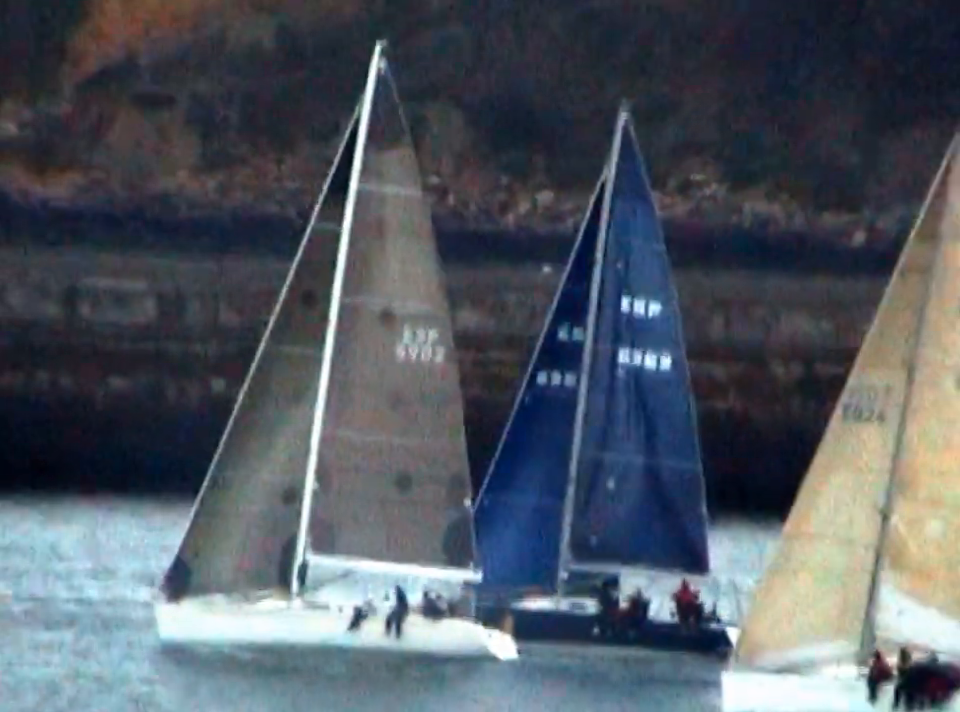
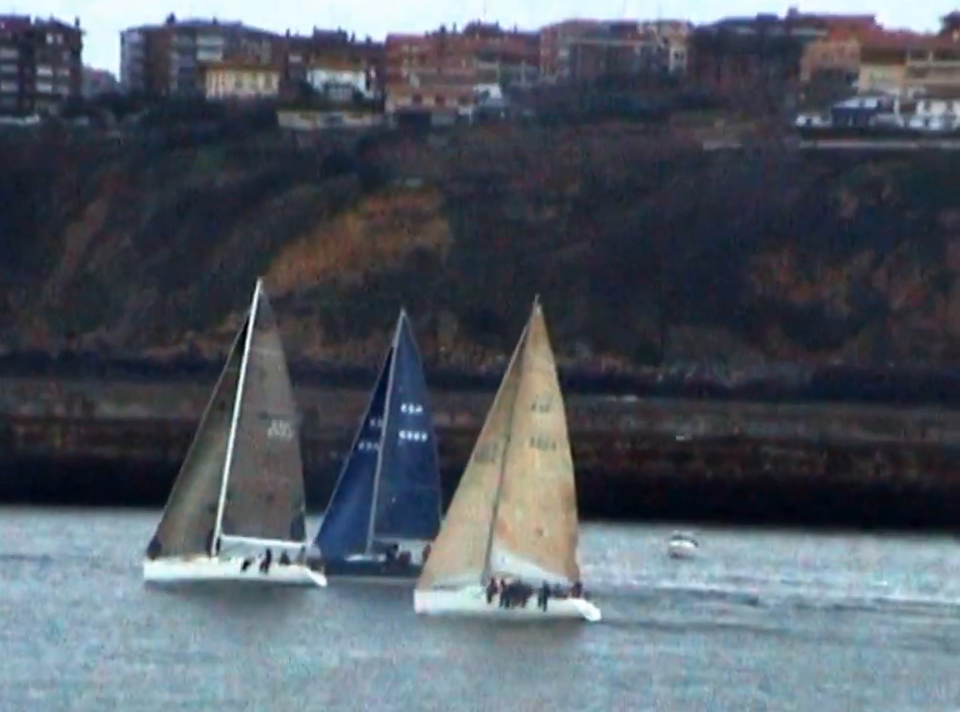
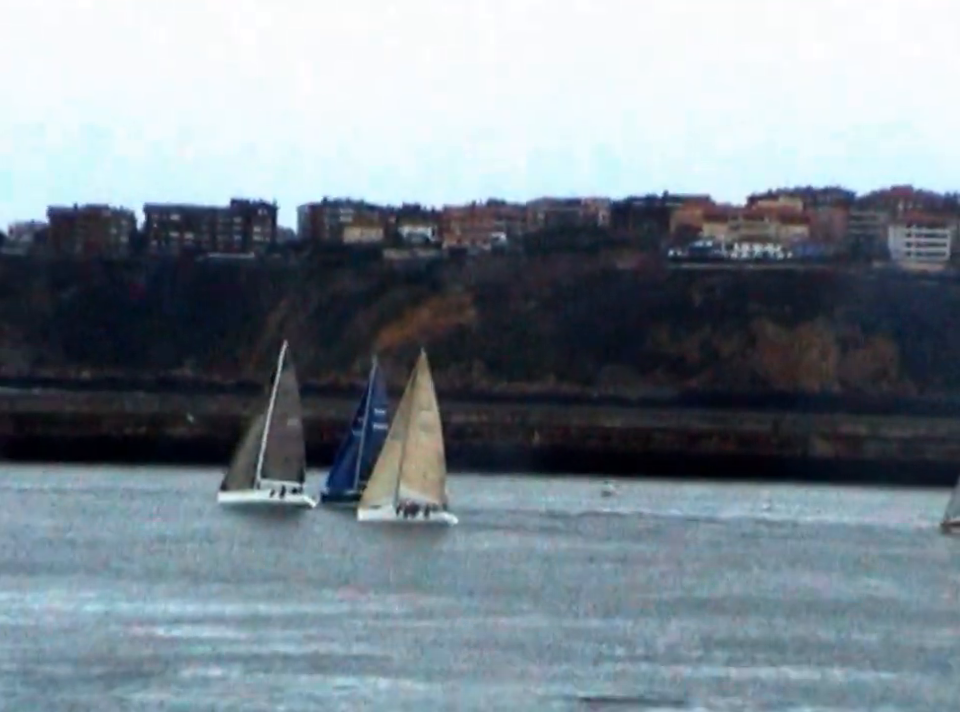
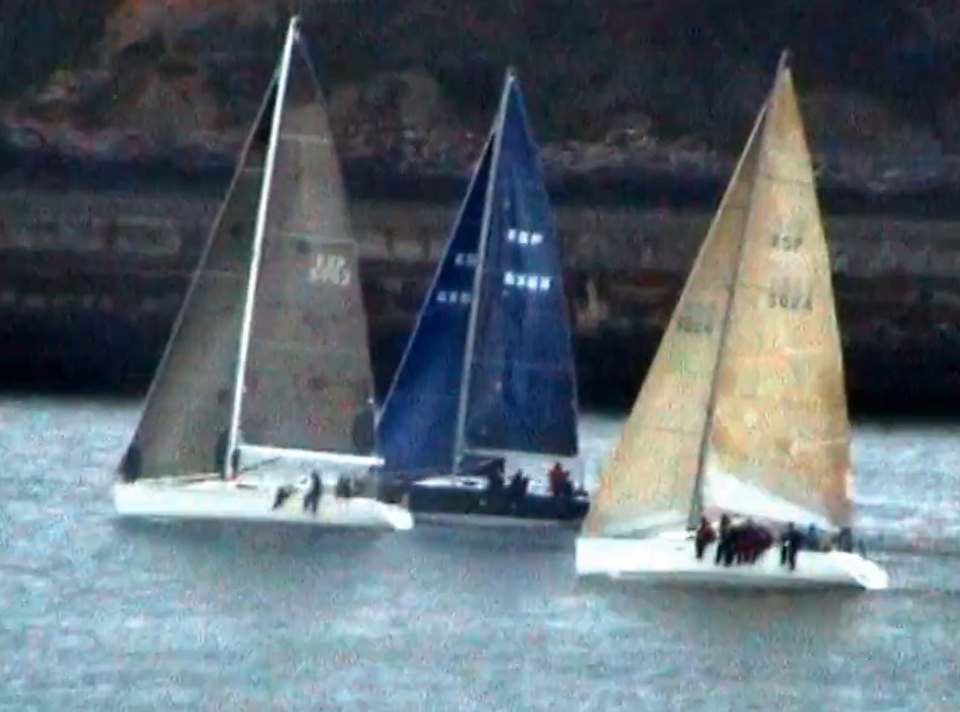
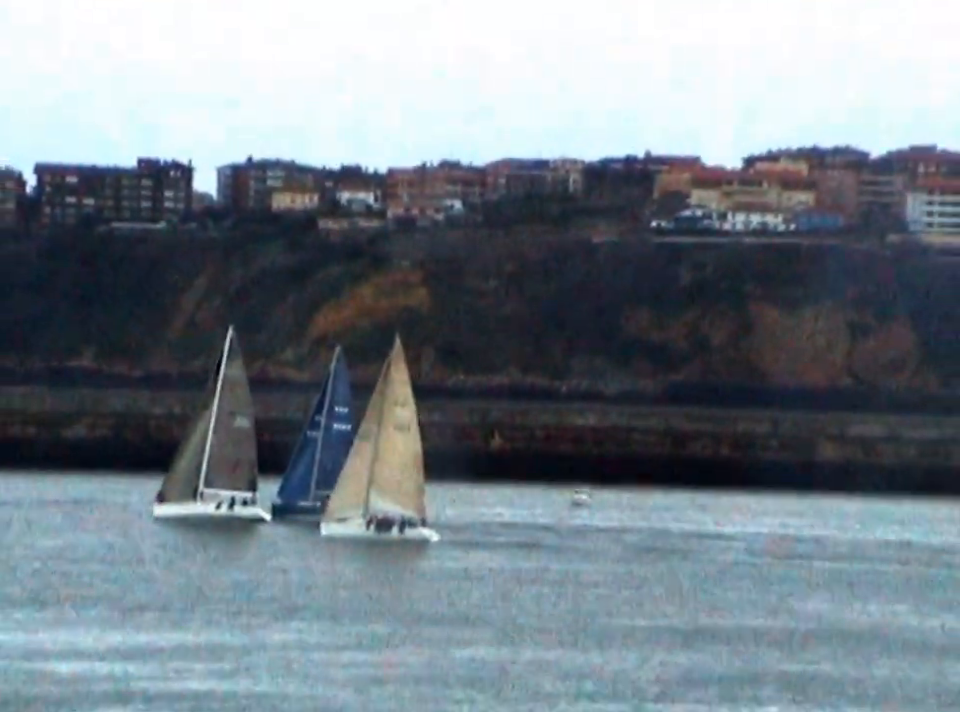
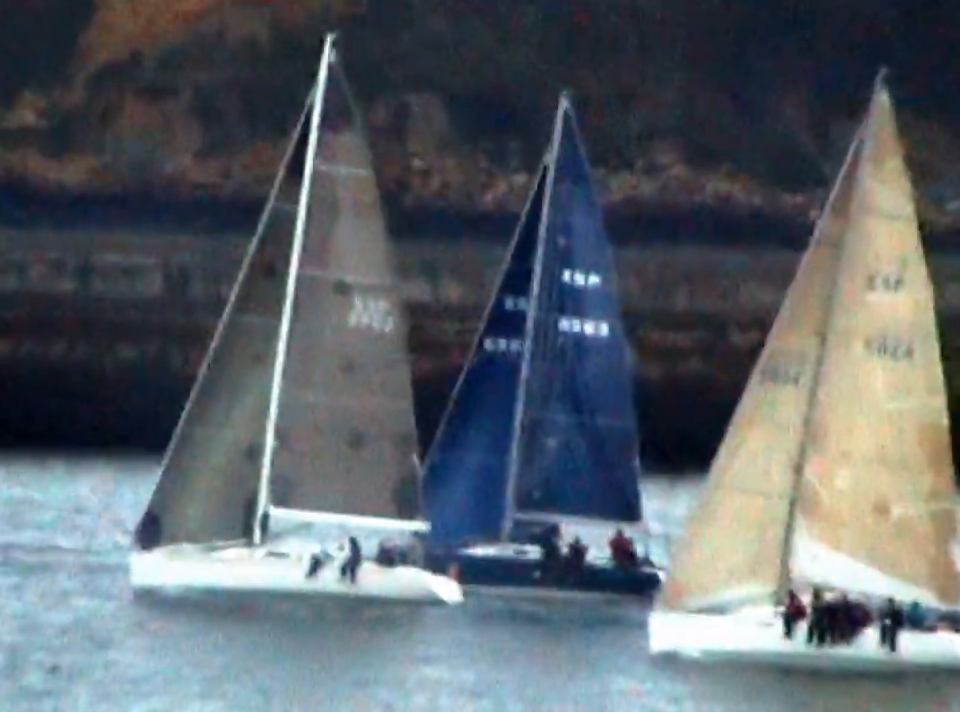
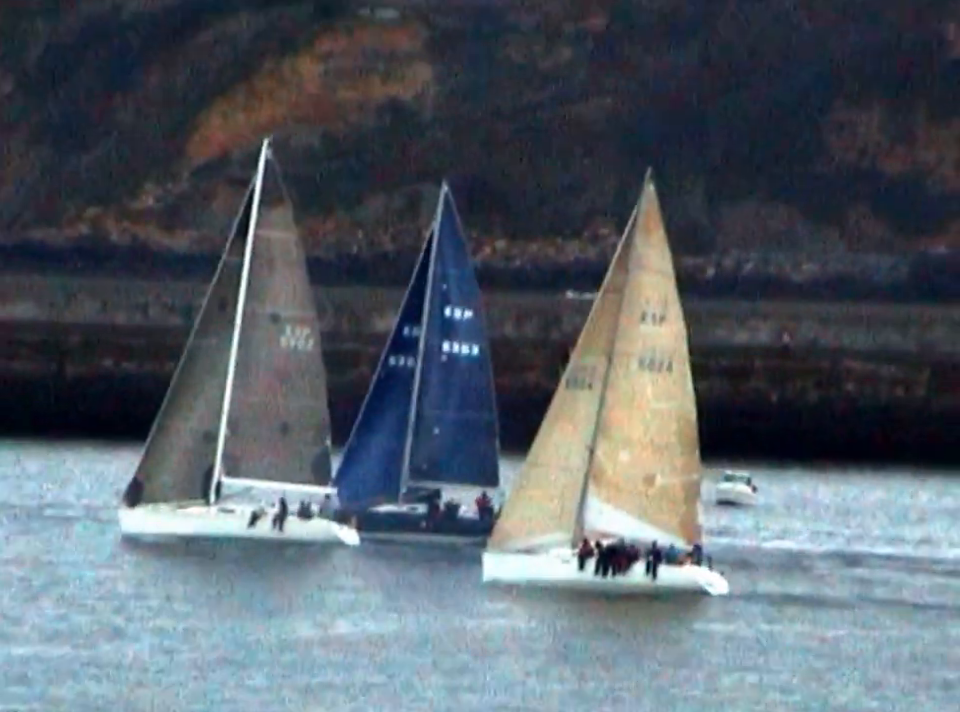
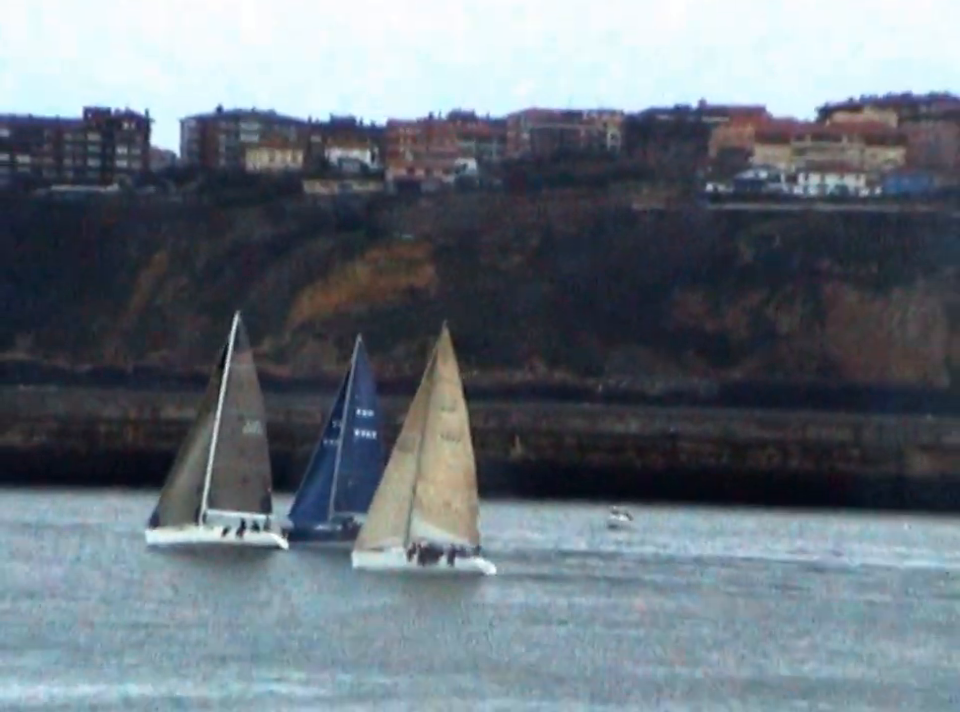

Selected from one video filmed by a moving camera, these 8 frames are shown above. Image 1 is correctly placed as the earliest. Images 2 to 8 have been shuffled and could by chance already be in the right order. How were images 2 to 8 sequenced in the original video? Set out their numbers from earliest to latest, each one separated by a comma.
6, 4, 7, 2, 8, 5, 3
